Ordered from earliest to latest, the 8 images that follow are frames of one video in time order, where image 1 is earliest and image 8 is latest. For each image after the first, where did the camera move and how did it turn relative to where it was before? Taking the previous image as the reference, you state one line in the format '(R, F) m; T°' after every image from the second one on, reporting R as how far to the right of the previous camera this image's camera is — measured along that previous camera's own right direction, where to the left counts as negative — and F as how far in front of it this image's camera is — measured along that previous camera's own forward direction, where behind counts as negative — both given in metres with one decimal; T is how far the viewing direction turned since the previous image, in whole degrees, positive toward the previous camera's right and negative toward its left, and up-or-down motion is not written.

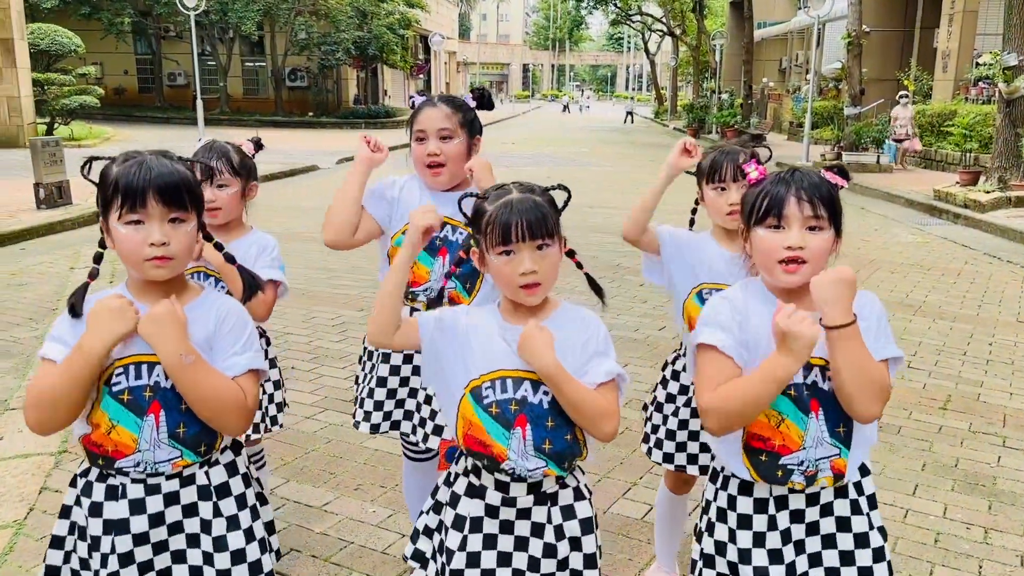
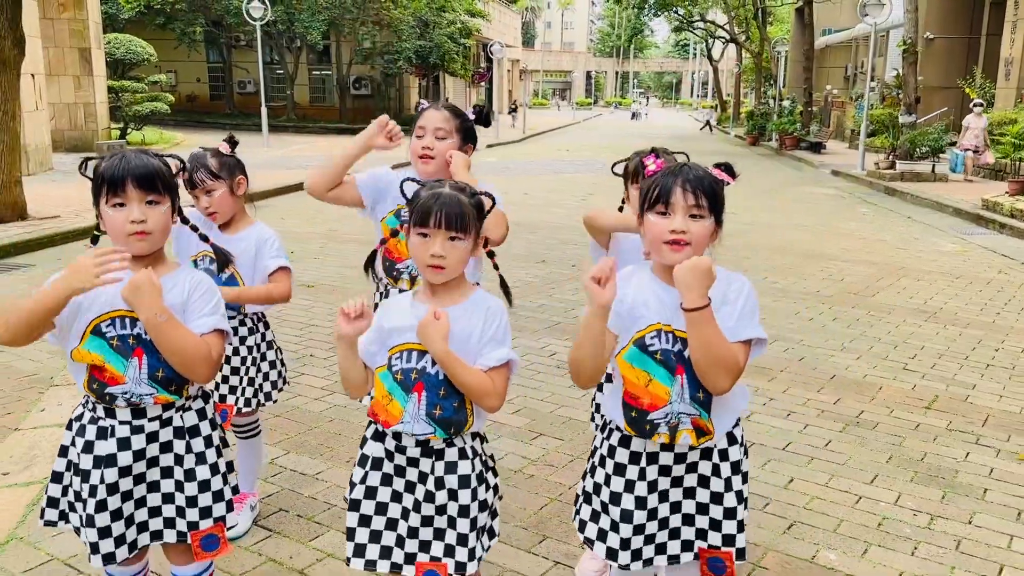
(+0.3, -0.2) m; -4°
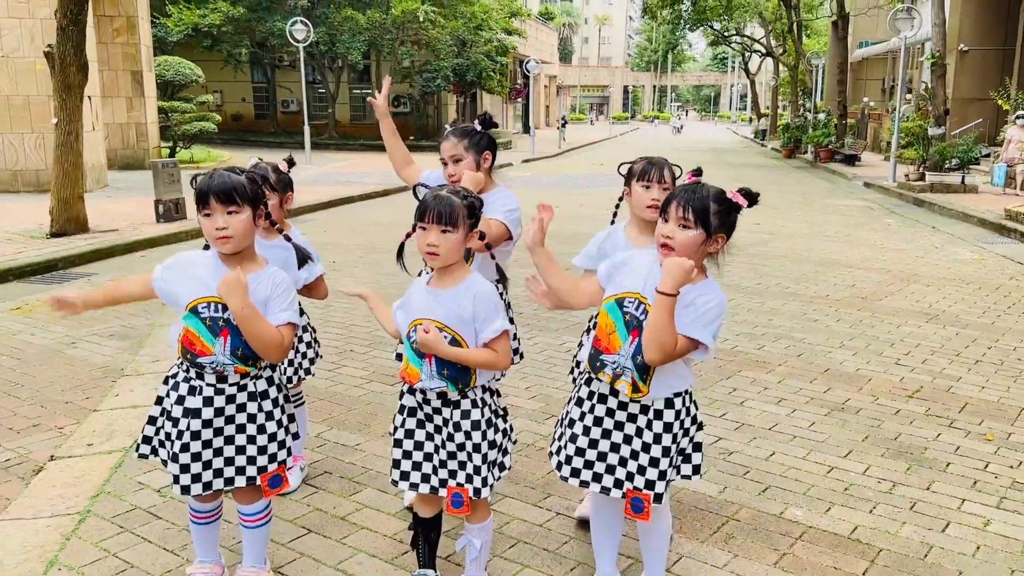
(+0.1, -0.4) m; -2°
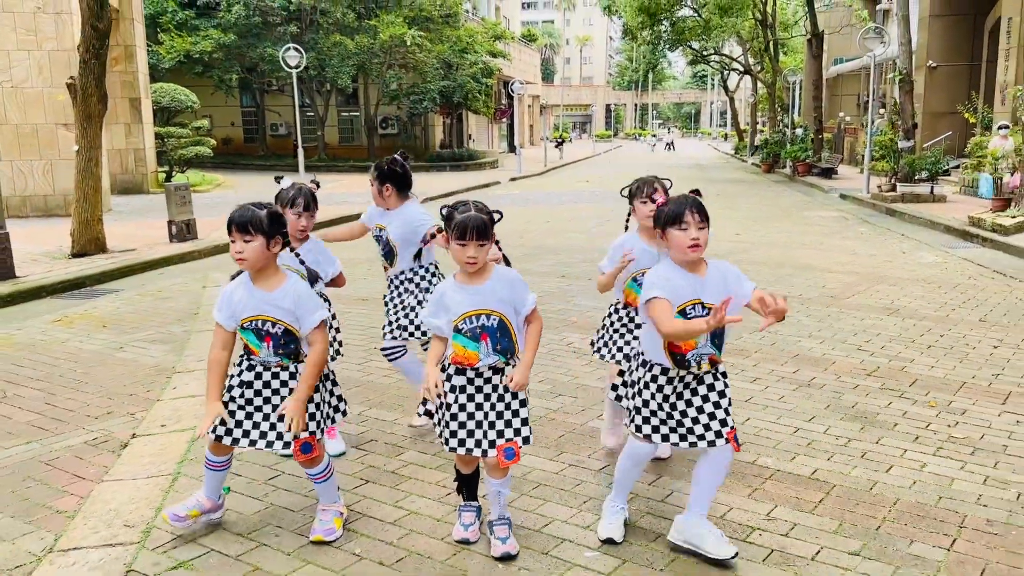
(-0.1, -0.6) m; +1°
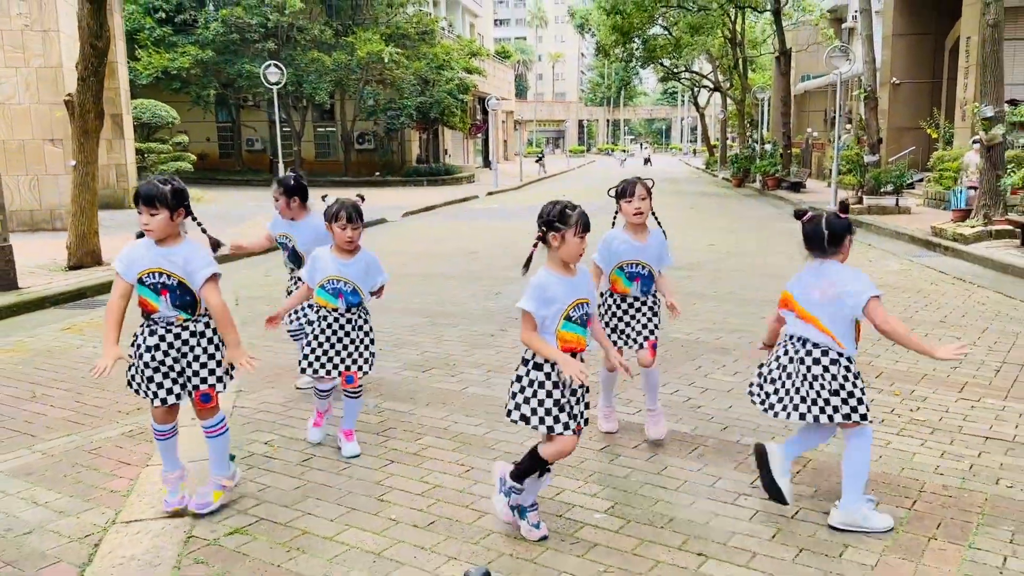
(-0.2, -0.4) m; +2°
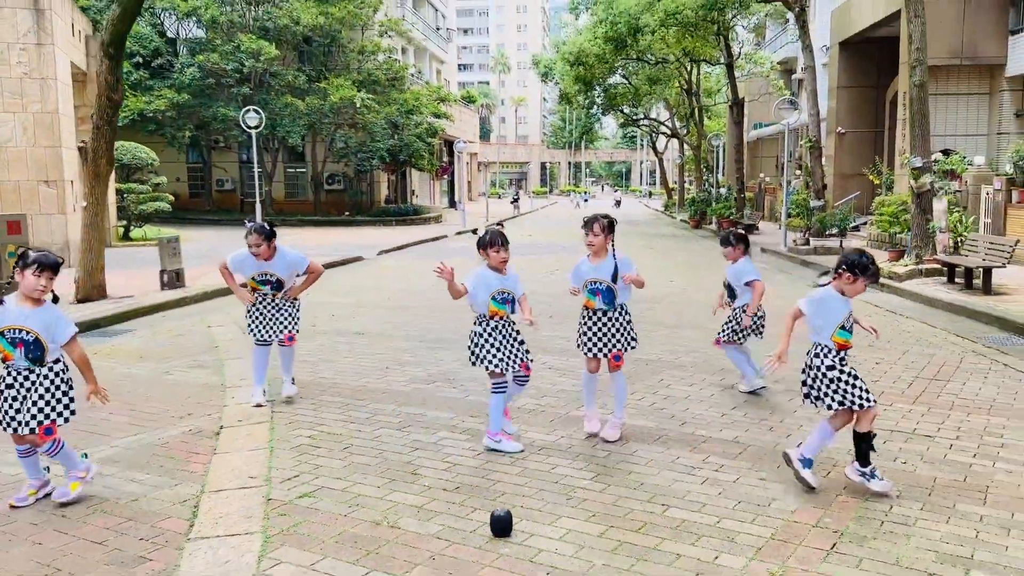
(-0.2, -1.0) m; +2°
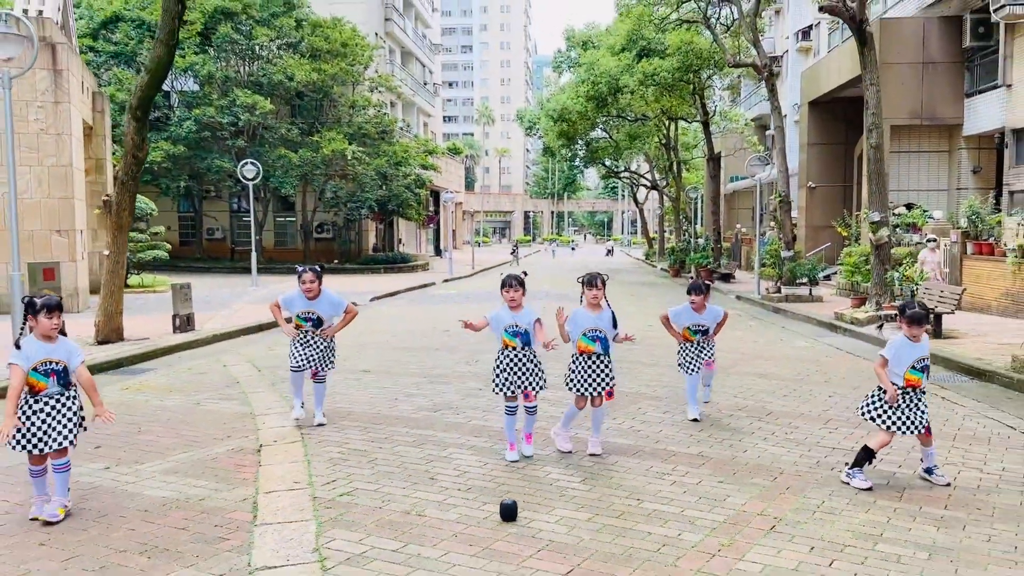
(-0.1, -0.9) m; +1°
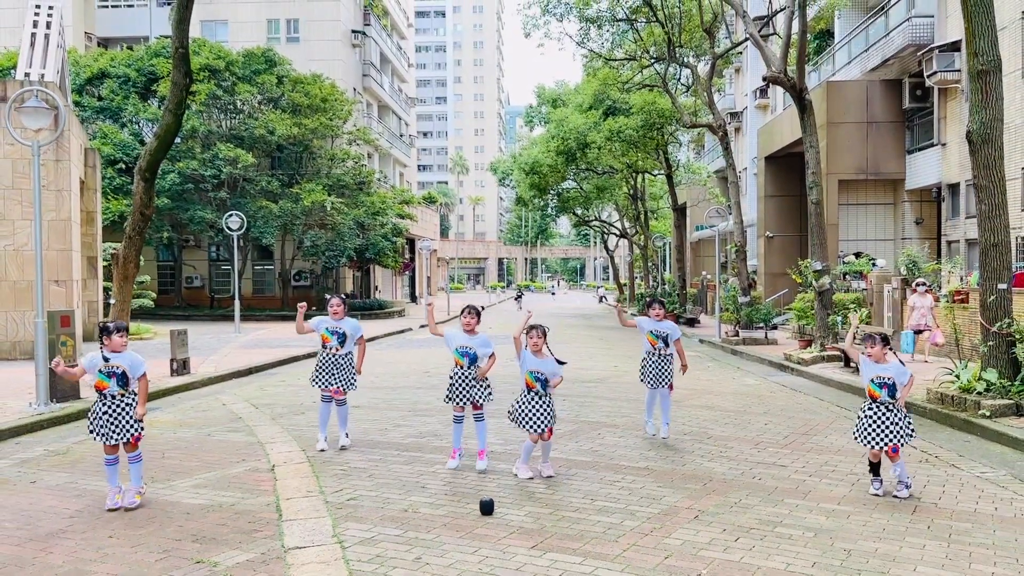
(0.0, -1.1) m; +2°
